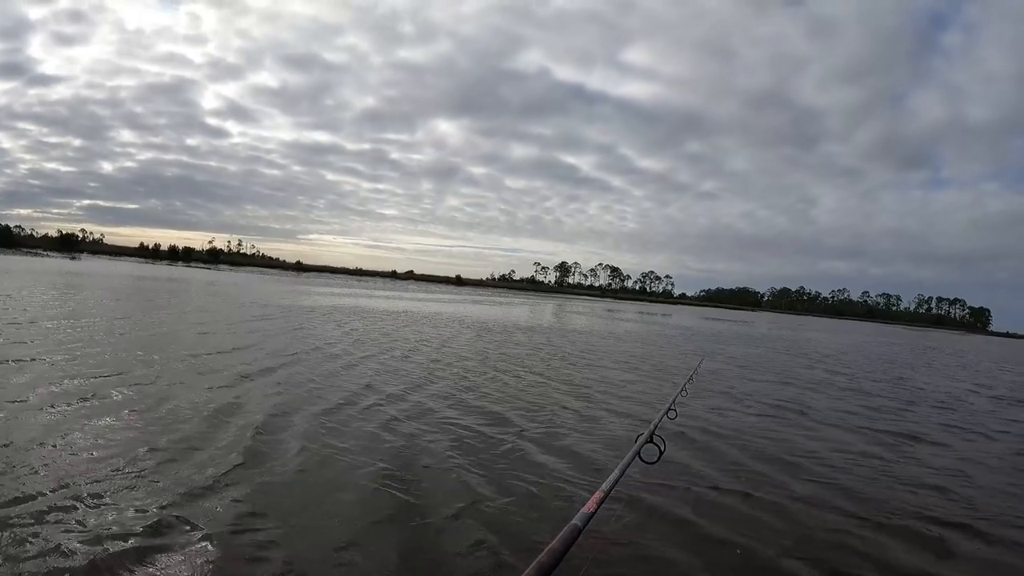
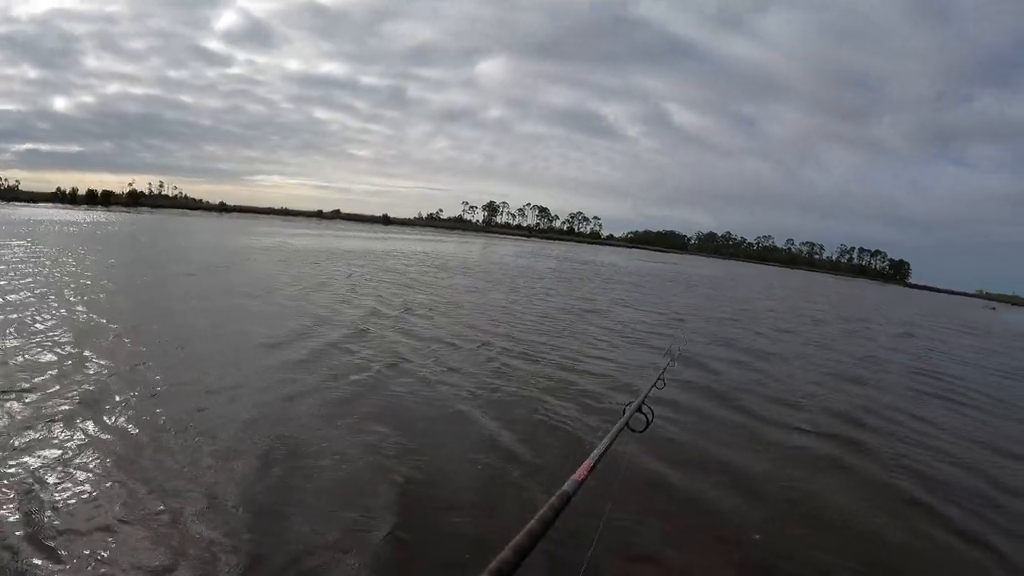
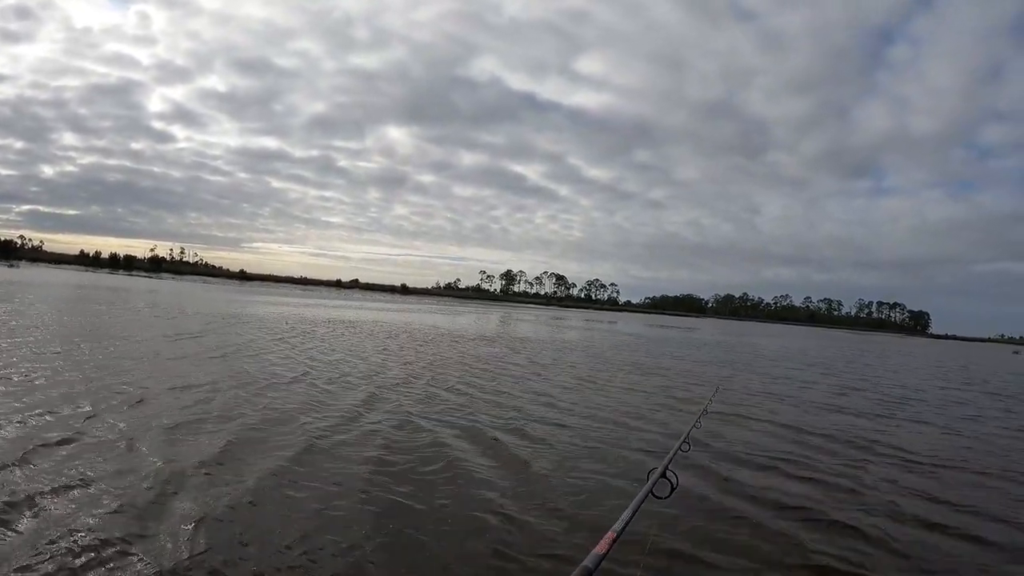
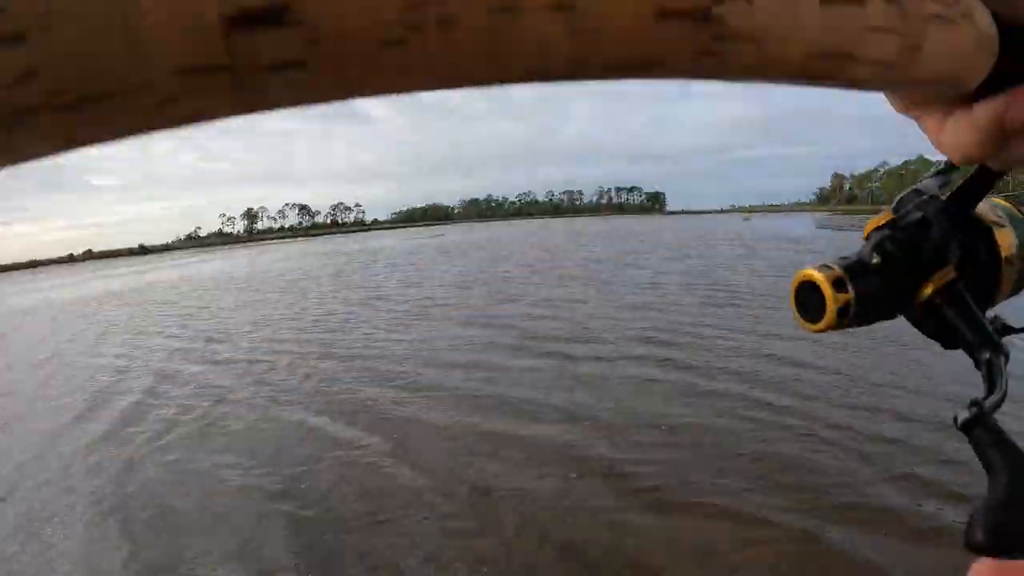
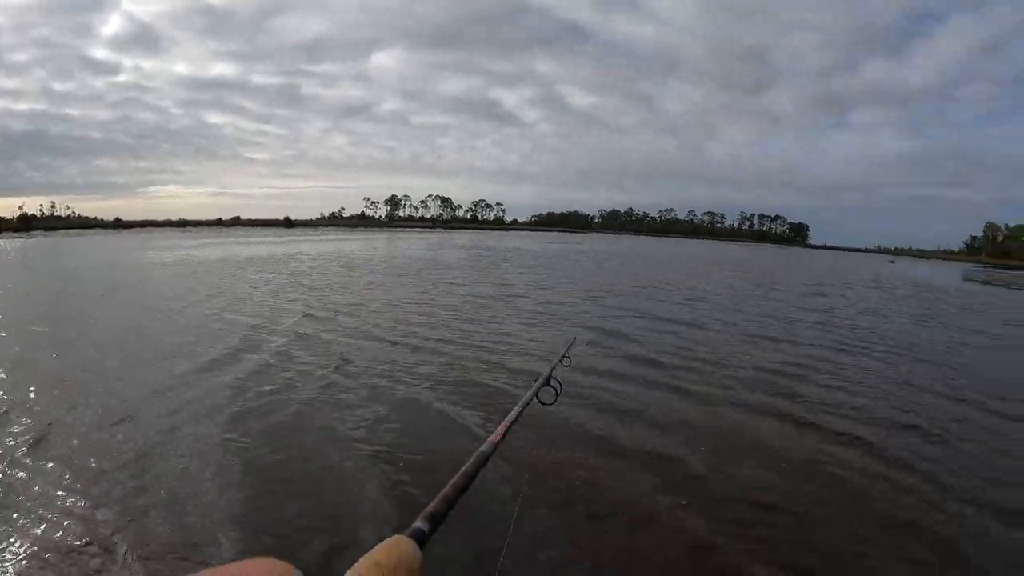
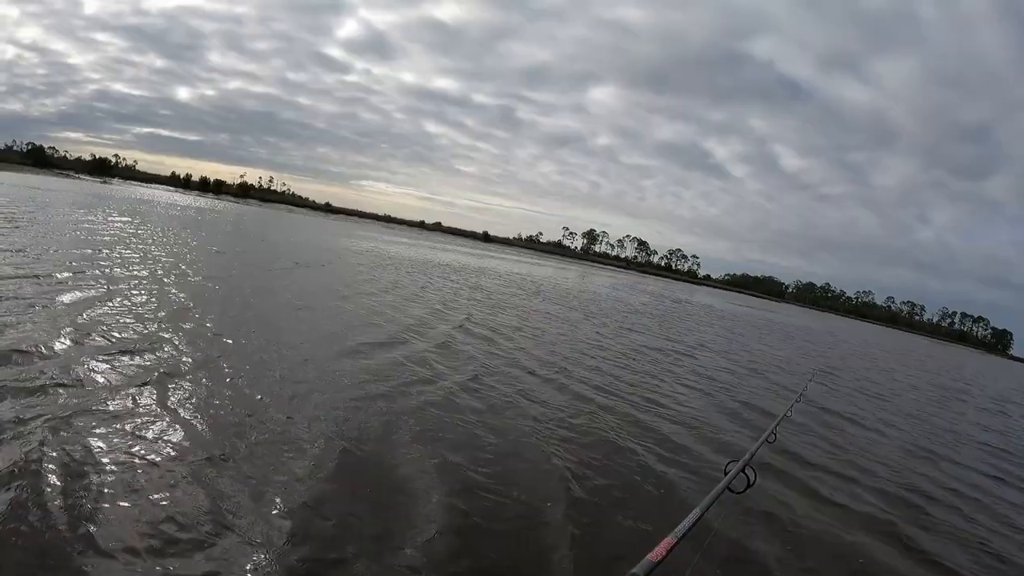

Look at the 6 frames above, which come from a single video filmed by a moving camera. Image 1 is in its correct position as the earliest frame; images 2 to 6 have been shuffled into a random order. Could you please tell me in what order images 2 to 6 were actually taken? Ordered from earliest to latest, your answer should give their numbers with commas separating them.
3, 6, 2, 5, 4
